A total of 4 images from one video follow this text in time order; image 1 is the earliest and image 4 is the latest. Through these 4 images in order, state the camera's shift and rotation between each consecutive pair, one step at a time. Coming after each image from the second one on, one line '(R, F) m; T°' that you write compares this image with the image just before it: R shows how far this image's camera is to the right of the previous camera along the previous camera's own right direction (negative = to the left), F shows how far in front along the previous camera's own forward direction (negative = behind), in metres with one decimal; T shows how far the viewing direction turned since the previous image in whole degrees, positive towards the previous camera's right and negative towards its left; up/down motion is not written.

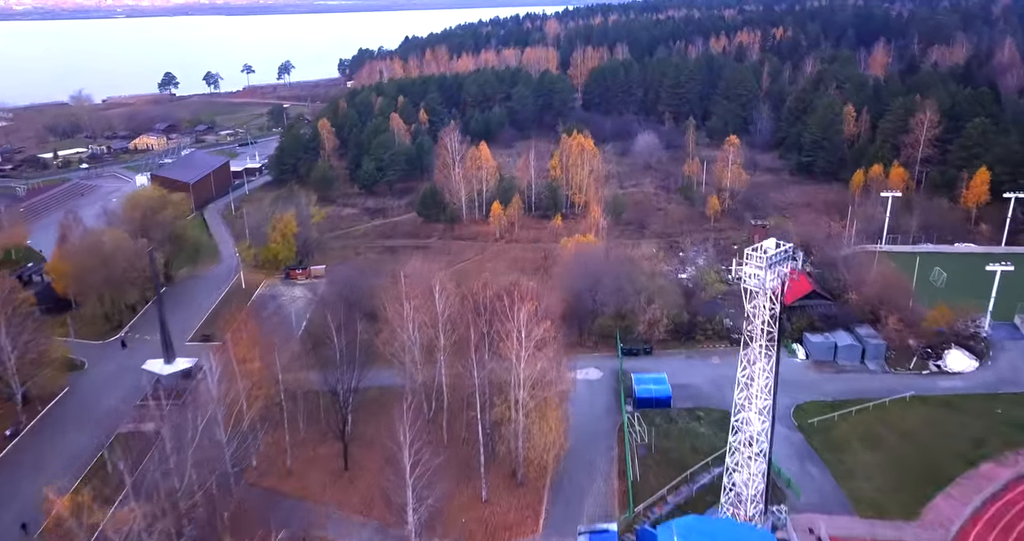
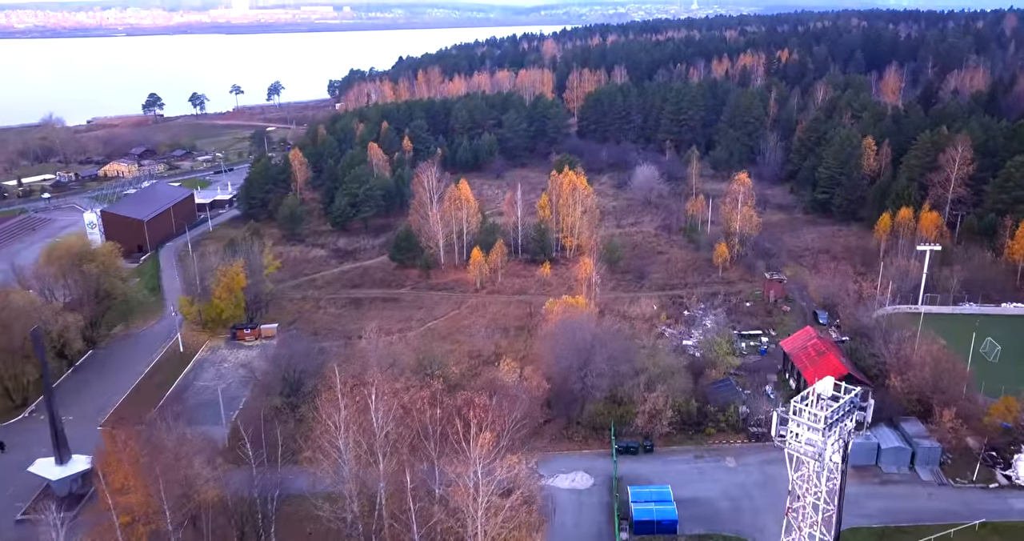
(+1.0, +4.9) m; 0°
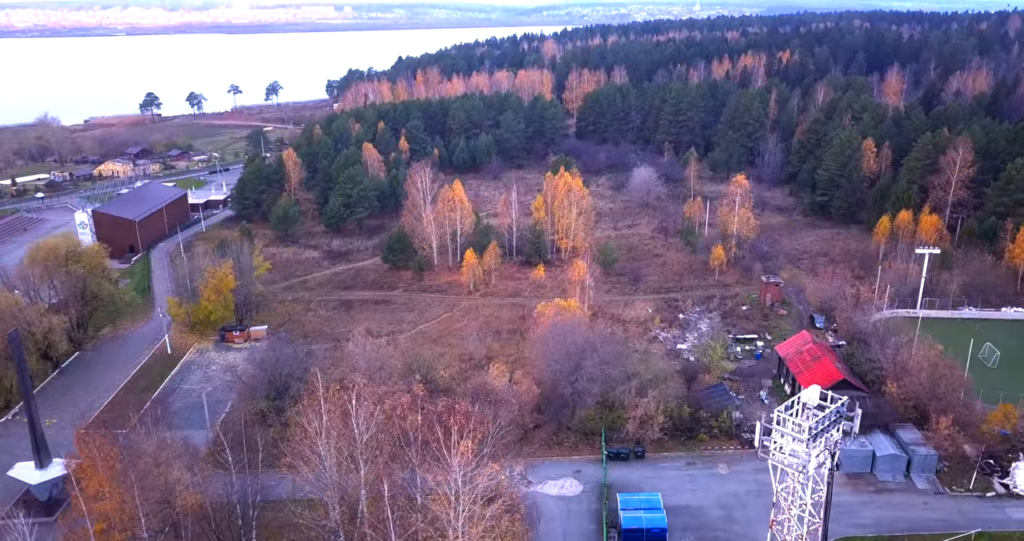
(+0.4, +0.4) m; 0°
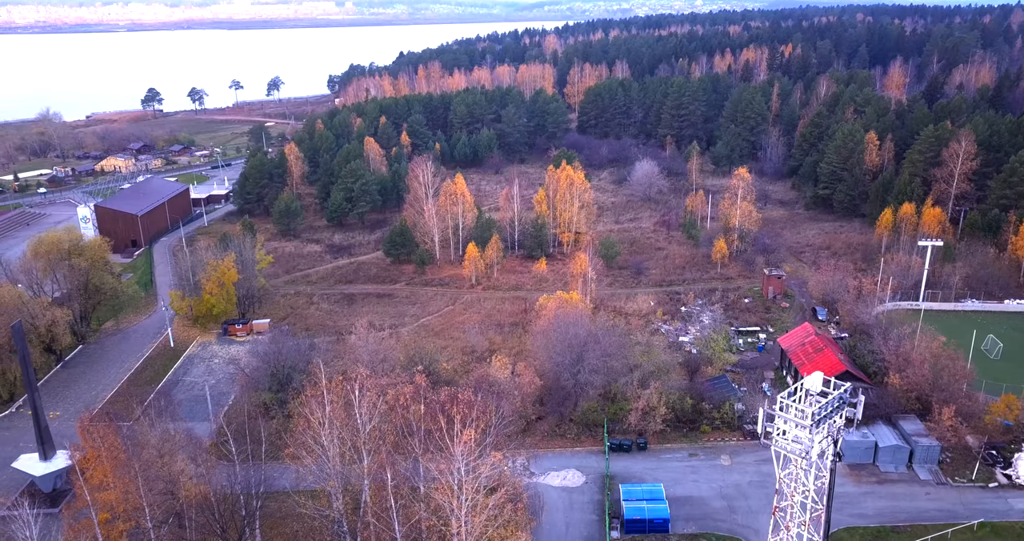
(0.0, 0.0) m; 0°
